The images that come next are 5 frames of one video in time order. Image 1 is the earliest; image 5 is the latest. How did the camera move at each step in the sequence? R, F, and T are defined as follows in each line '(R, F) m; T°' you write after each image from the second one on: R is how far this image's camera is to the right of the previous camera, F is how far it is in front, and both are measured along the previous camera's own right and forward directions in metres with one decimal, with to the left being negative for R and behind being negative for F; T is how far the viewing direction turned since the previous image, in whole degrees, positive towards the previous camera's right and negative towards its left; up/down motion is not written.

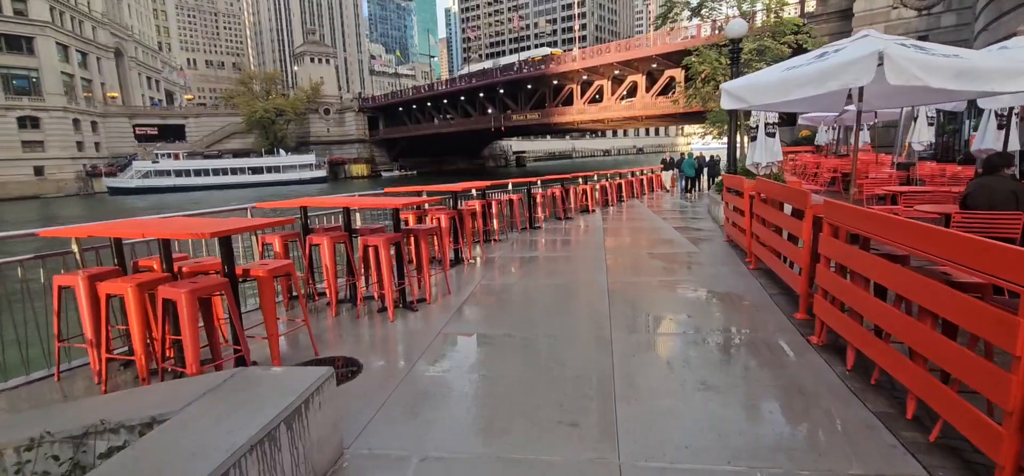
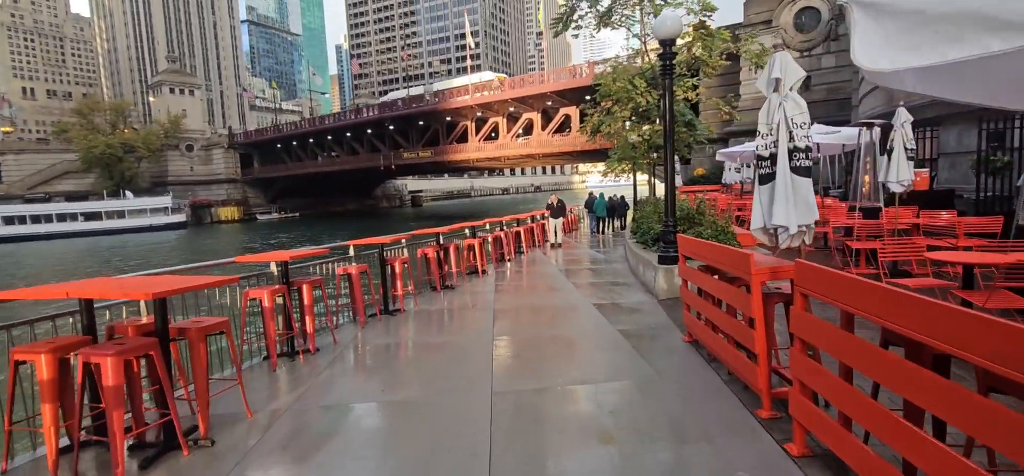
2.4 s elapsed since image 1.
(+1.0, +4.2) m; +11°
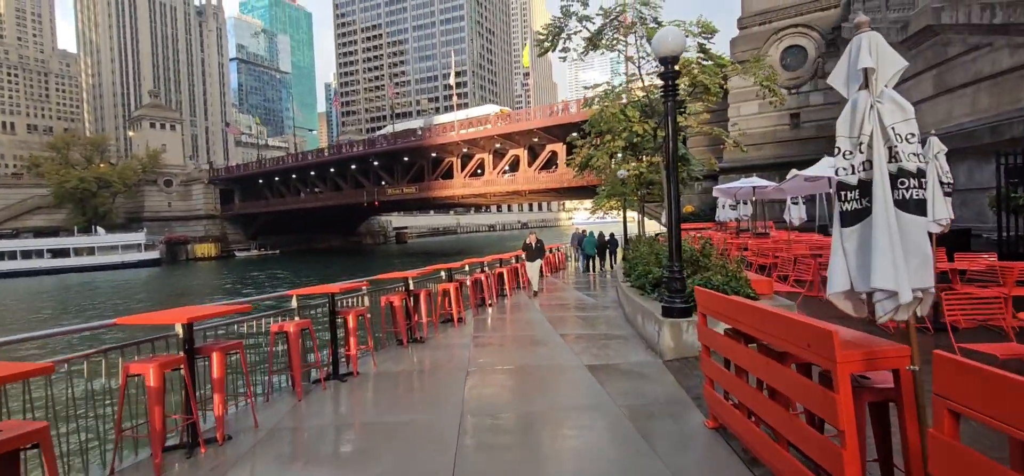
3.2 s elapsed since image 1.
(+0.1, +1.3) m; +1°
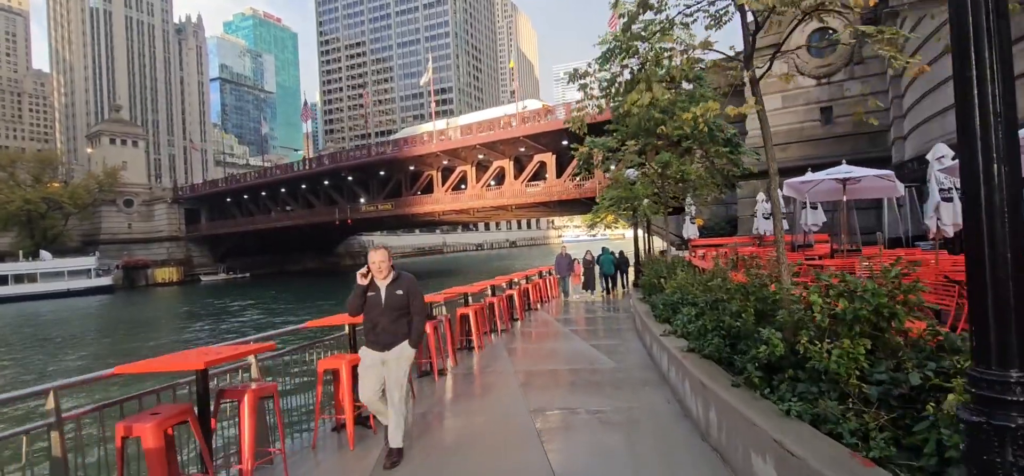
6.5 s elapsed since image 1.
(+0.4, +5.3) m; +1°
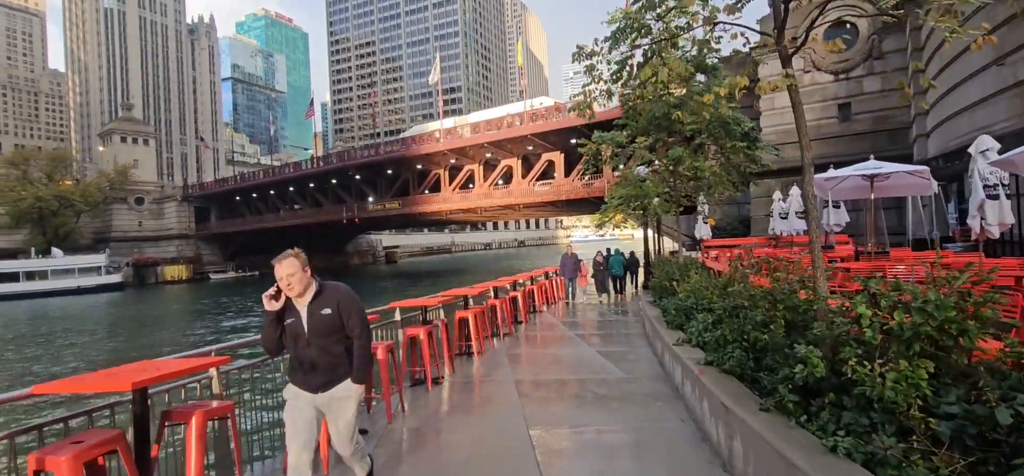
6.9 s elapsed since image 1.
(+0.1, +0.6) m; -1°
